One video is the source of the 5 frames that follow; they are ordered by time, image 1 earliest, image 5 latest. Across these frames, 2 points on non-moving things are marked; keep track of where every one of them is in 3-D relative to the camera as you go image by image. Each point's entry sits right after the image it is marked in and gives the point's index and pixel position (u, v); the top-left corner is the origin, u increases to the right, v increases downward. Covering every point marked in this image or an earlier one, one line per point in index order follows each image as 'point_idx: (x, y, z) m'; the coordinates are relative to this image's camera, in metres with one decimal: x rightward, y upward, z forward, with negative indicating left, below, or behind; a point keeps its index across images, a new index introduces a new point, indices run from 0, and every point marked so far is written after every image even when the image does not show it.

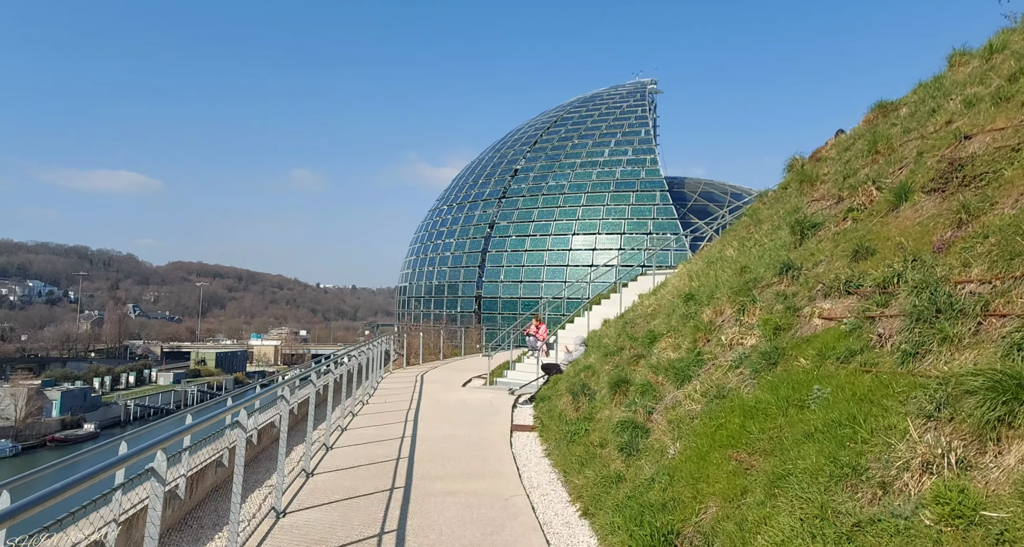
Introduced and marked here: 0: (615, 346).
0: (+1.7, -1.2, +10.7) m
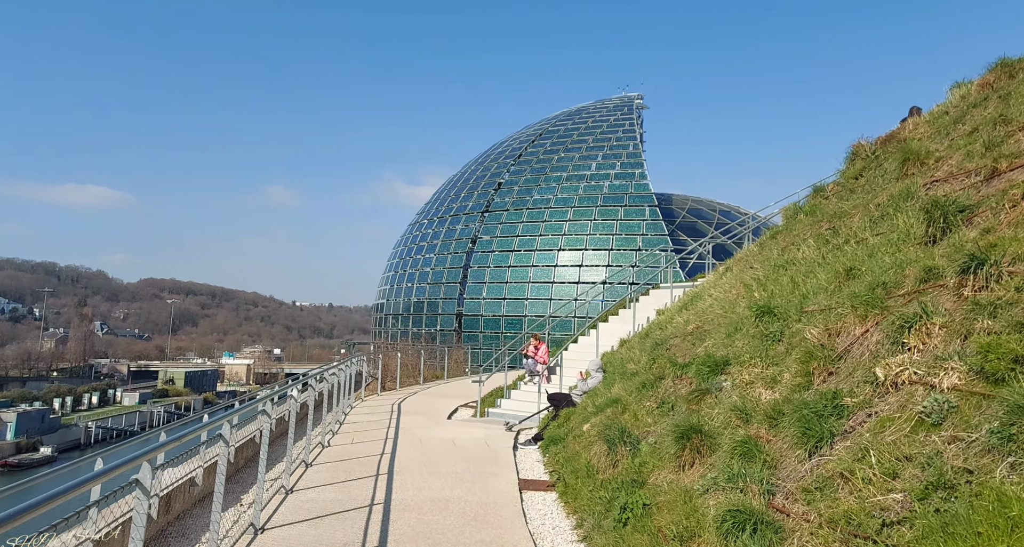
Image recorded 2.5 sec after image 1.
0: (+1.8, -1.3, +8.3) m
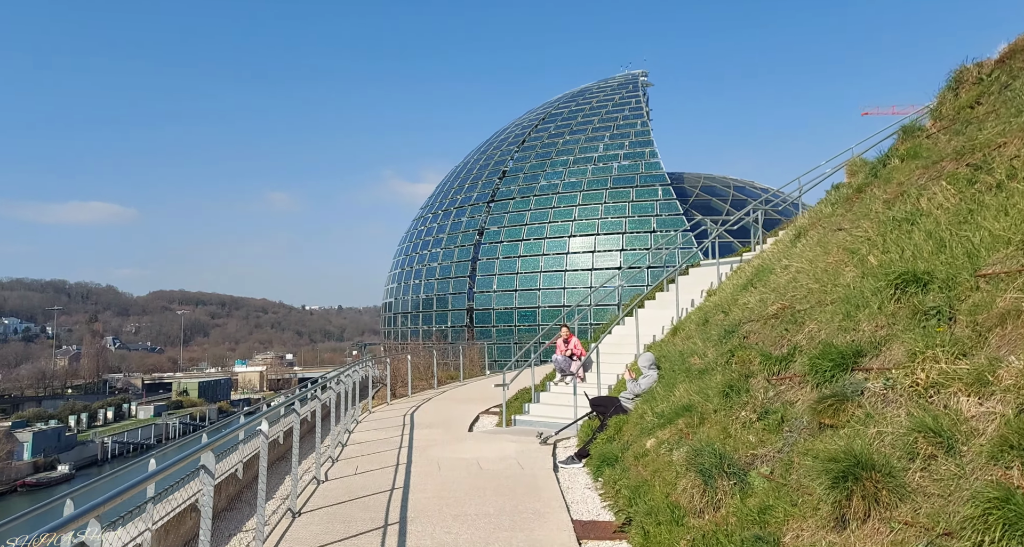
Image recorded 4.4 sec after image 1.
0: (+2.2, -1.0, +6.4) m
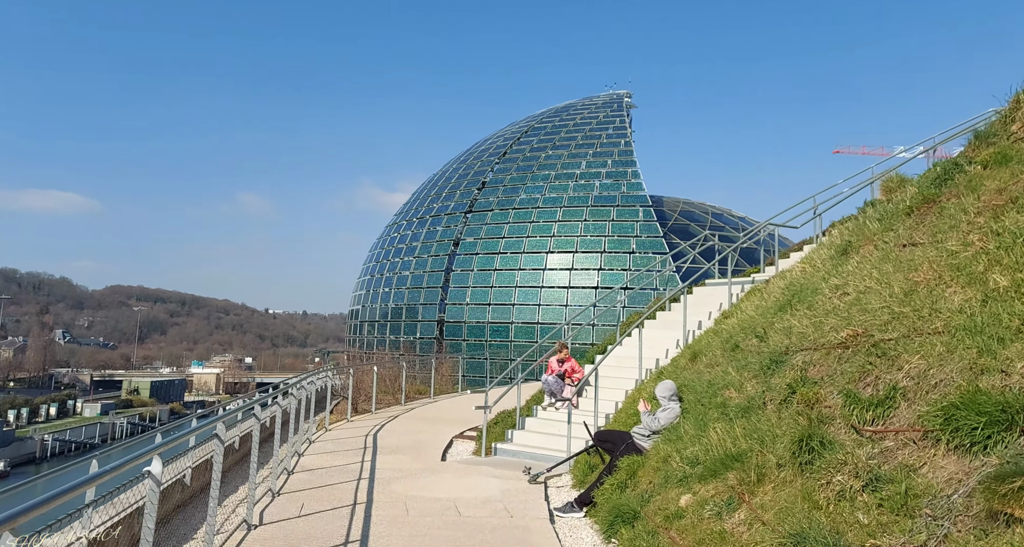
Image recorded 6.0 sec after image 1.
0: (+2.2, -1.1, +5.0) m
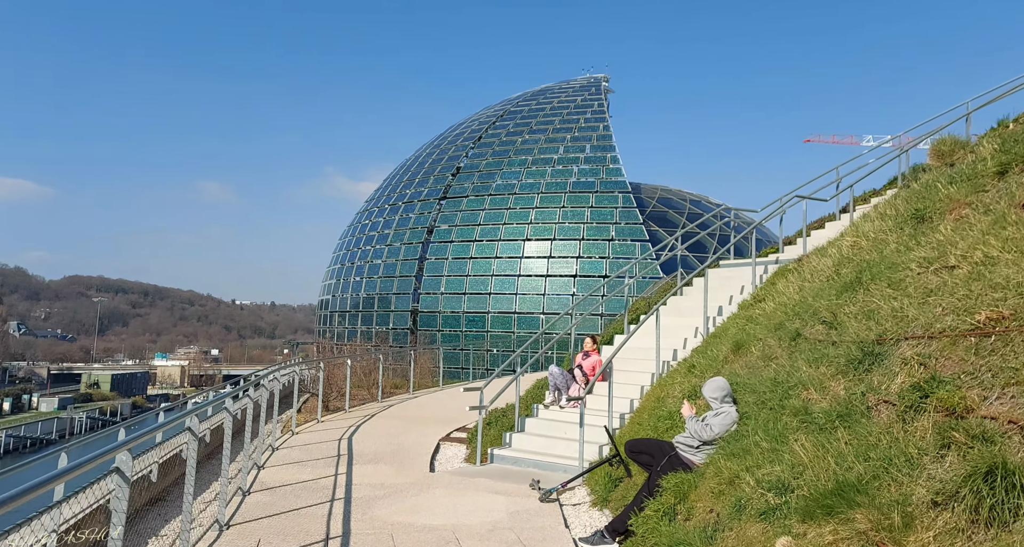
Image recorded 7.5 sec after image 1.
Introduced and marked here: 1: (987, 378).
0: (+2.5, -0.9, +3.6) m
1: (+2.8, -0.6, +3.8) m
